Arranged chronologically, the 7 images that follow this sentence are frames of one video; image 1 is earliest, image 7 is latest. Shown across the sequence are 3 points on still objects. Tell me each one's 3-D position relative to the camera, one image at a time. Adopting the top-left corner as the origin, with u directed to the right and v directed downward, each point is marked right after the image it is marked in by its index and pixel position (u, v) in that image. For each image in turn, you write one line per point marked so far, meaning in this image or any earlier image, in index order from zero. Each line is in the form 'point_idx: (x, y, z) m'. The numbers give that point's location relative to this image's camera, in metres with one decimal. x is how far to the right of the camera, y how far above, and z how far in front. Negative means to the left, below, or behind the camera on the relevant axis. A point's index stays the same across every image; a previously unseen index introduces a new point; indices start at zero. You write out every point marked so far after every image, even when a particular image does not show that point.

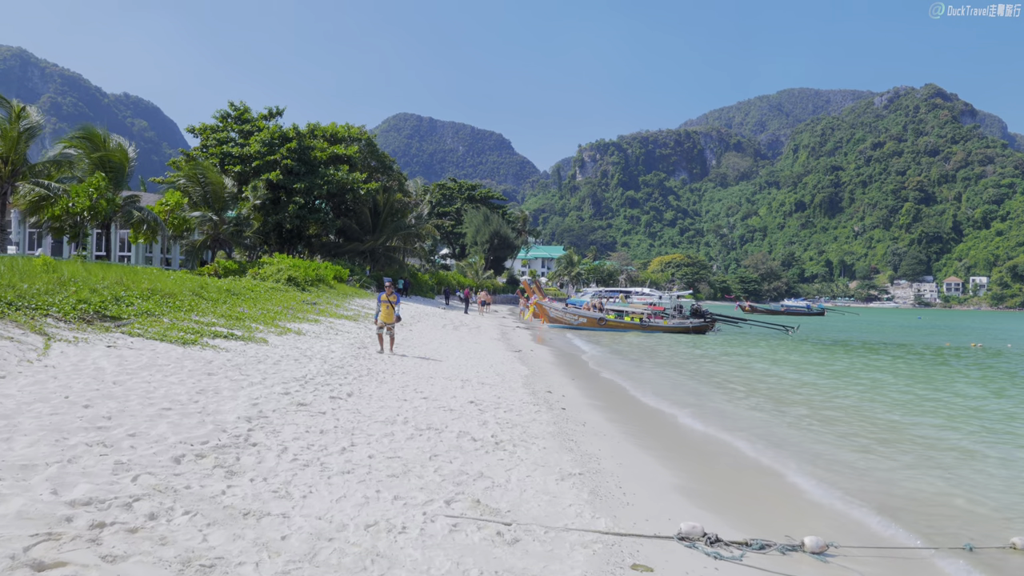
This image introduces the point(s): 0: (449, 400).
0: (-1.0, -1.7, +8.5) m
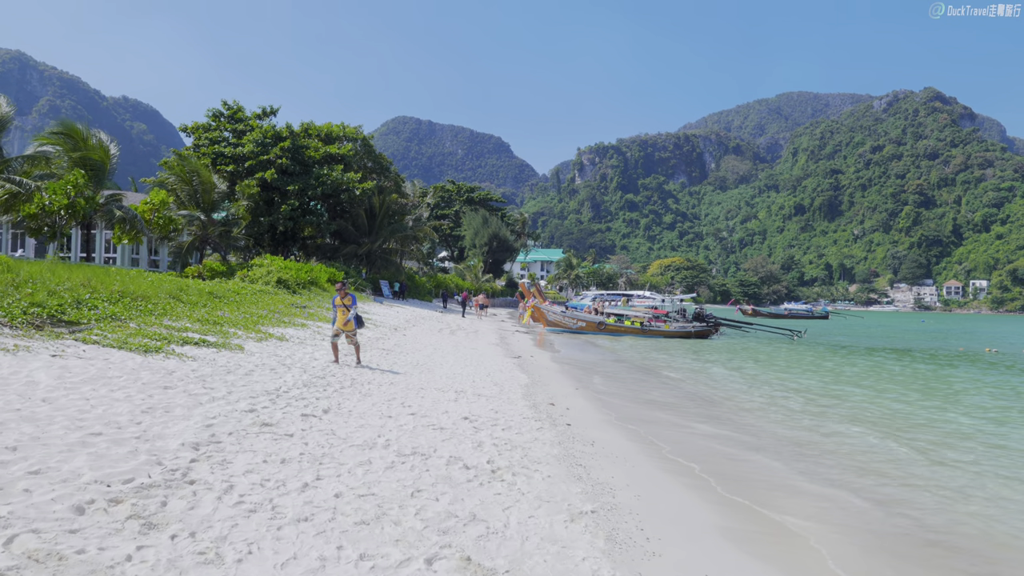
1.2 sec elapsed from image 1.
0: (-1.0, -1.7, +7.6) m
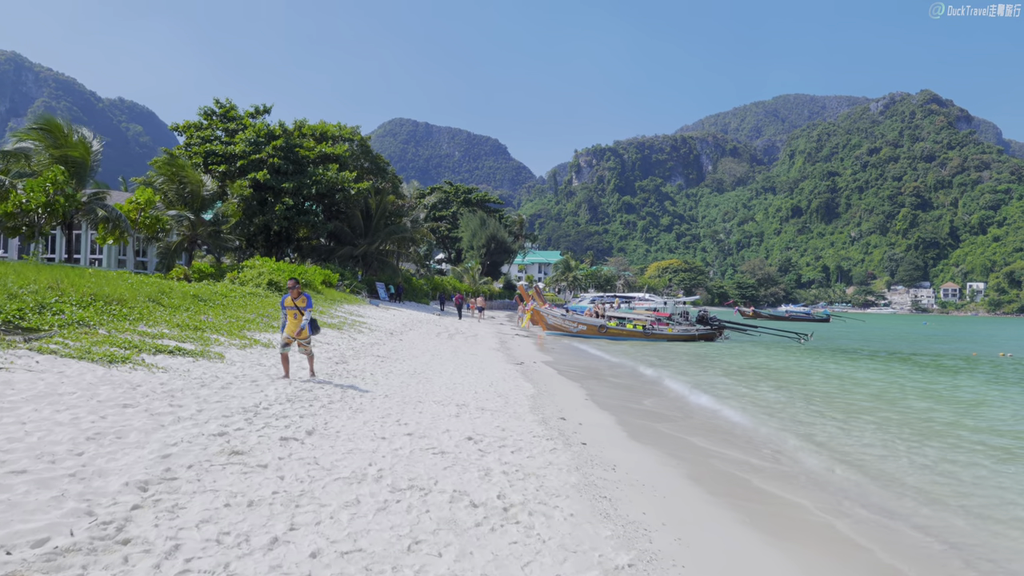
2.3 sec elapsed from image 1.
0: (-0.8, -1.8, +6.7) m
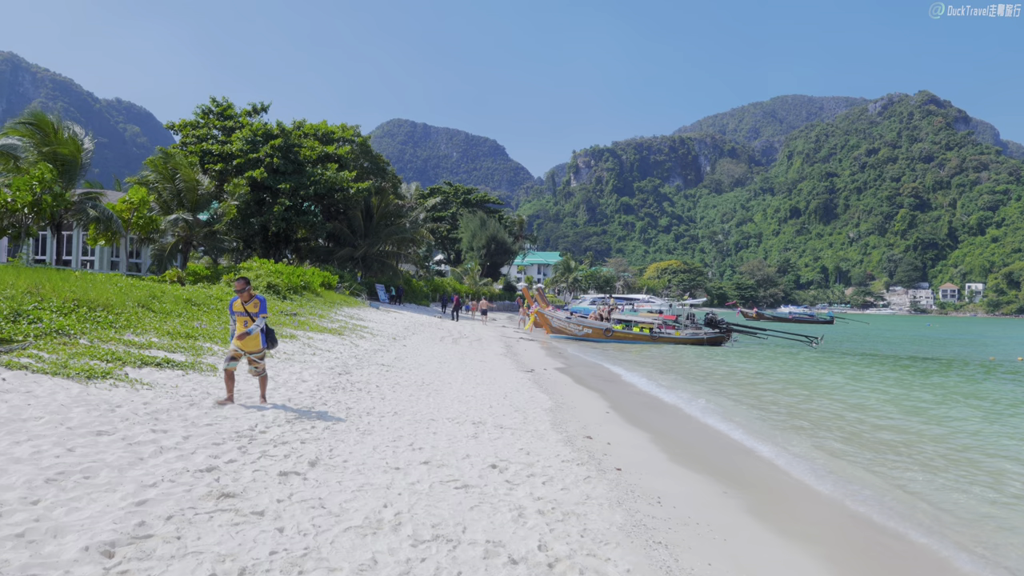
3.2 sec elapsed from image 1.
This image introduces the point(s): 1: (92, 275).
0: (-0.5, -1.8, +5.9) m
1: (-10.9, +0.3, +14.7) m
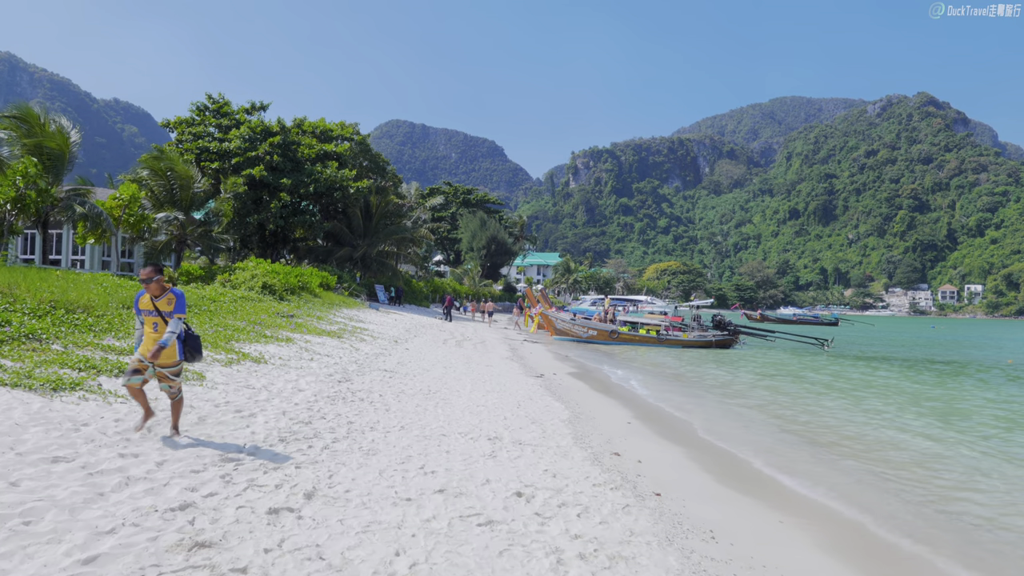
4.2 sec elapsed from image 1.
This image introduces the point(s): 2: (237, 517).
0: (-0.3, -1.8, +5.1) m
1: (-10.7, +0.3, +13.9) m
2: (-1.9, -1.6, +3.9) m
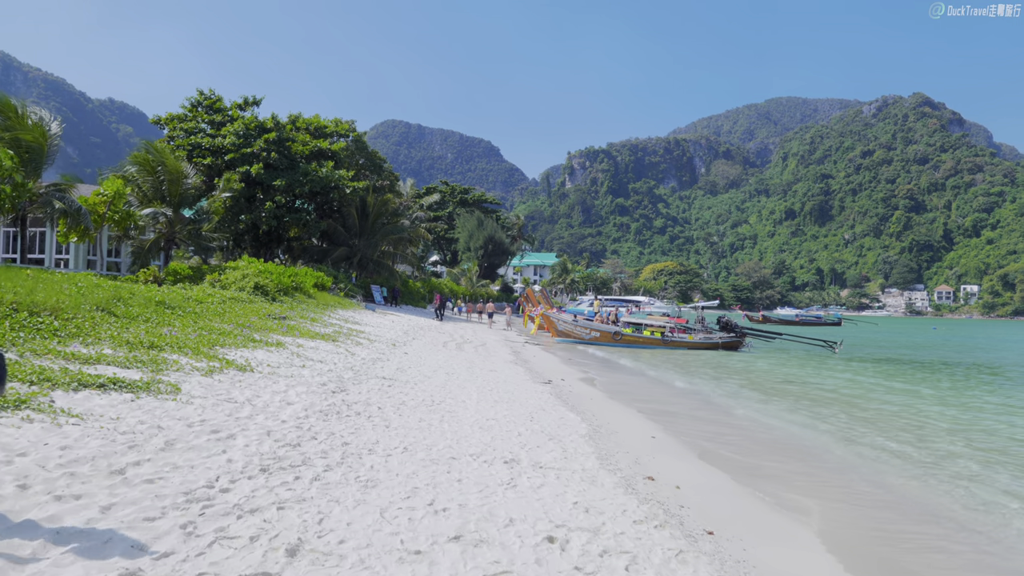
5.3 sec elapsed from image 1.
0: (0.0, -1.8, +4.1) m
1: (-10.5, +0.3, +12.9) m
2: (-1.6, -1.6, +2.9) m
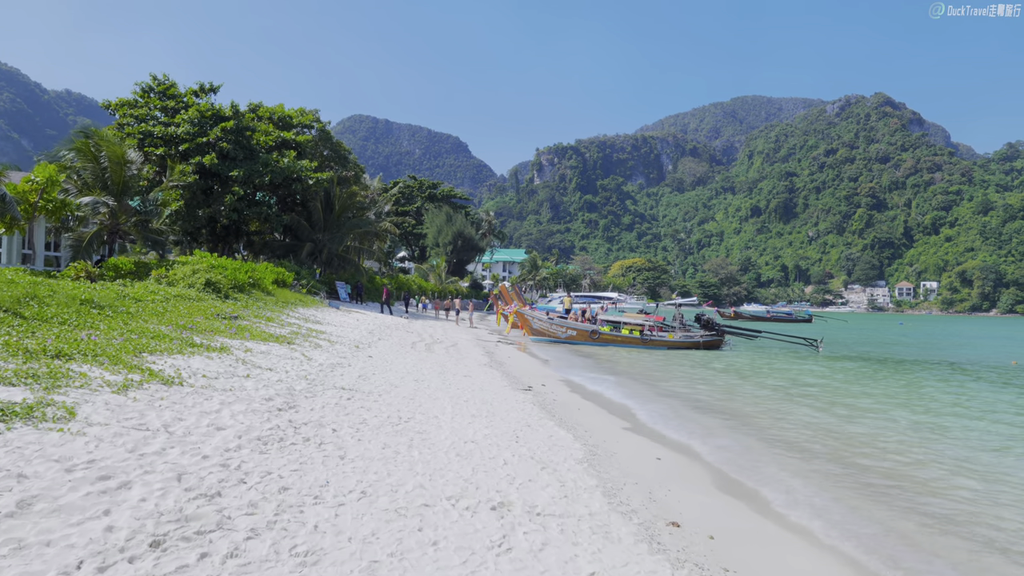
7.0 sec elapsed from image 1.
0: (0.0, -1.8, +2.8) m
1: (-11.0, +0.4, +10.9) m
2: (-1.6, -1.6, +1.5) m
